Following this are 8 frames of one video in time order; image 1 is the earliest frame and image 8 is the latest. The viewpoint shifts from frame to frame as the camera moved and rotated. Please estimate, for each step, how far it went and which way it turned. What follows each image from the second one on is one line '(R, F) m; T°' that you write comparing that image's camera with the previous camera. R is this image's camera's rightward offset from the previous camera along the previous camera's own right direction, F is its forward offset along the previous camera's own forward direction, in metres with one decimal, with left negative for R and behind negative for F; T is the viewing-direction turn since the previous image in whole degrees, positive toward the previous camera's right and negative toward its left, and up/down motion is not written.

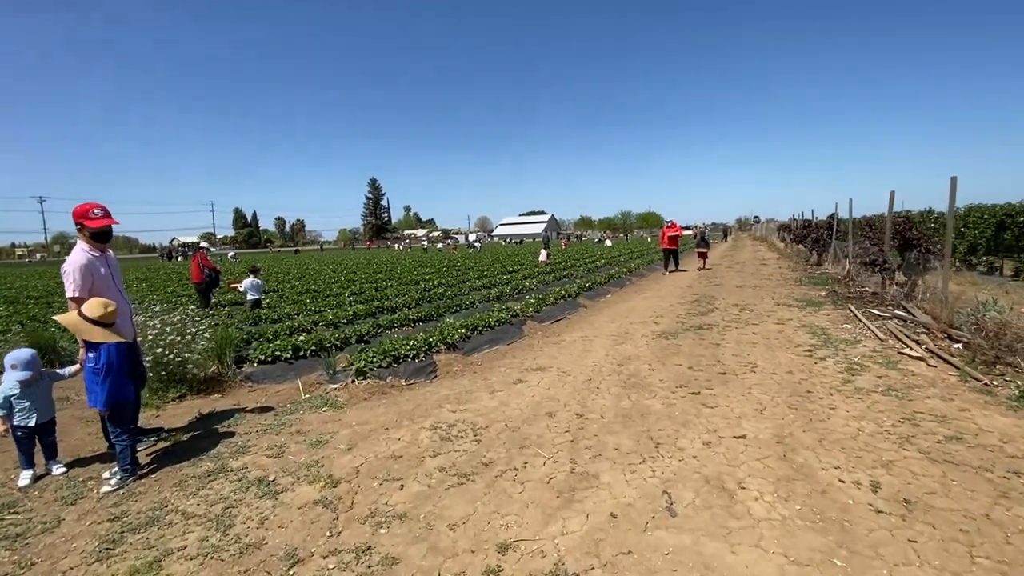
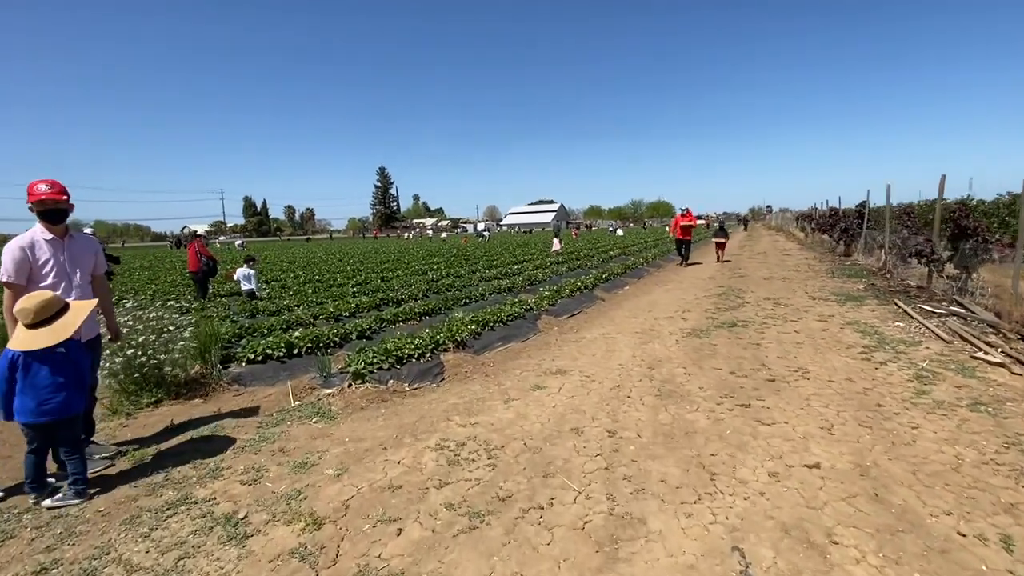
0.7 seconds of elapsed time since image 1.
(-0.1, +1.0) m; -1°
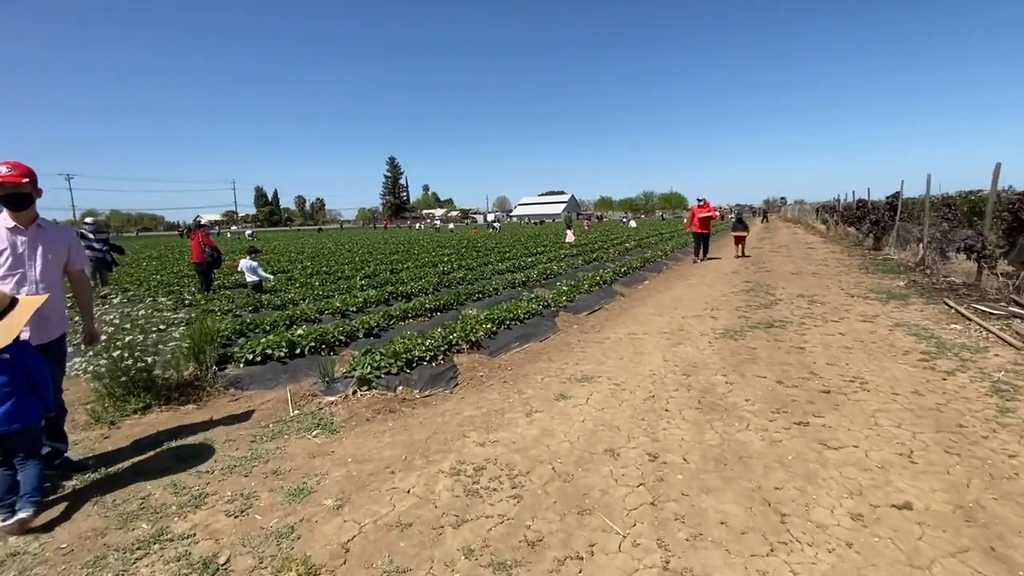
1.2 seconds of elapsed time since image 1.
(-0.2, +0.7) m; -1°
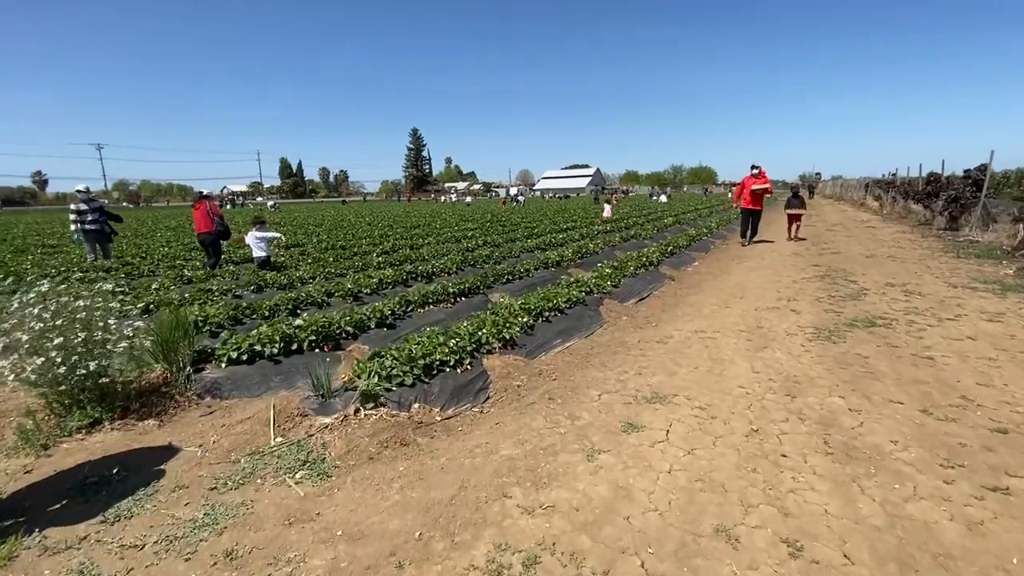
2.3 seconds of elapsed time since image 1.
(-0.3, +1.6) m; -2°
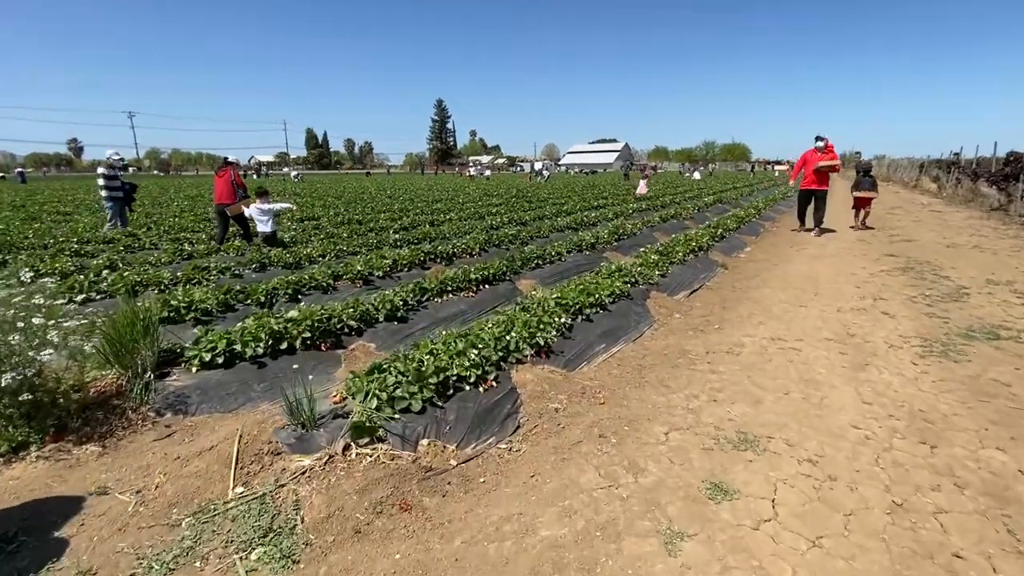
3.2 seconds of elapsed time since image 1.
(-0.2, +1.3) m; -2°
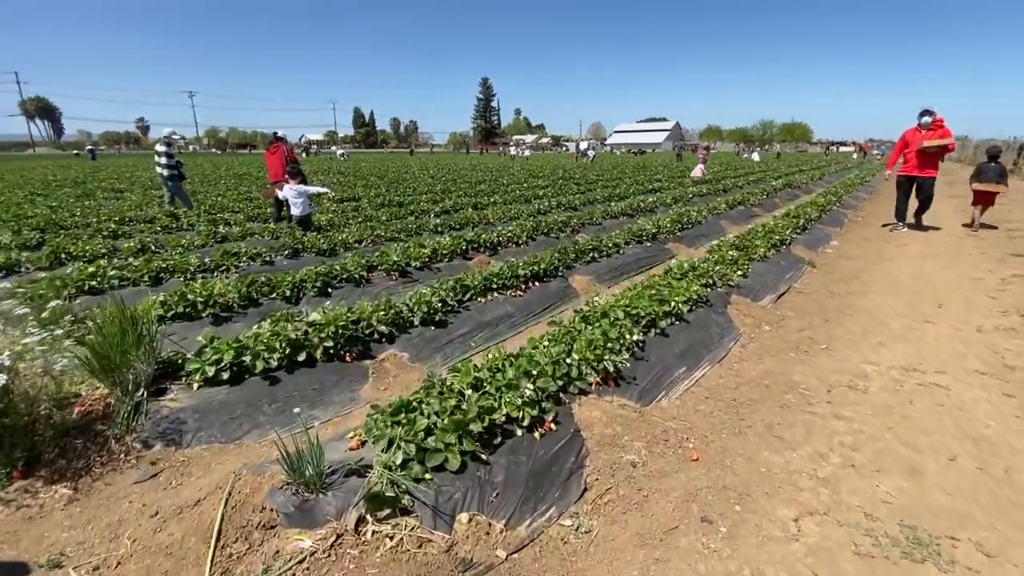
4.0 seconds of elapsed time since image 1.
(-0.2, +1.1) m; -5°
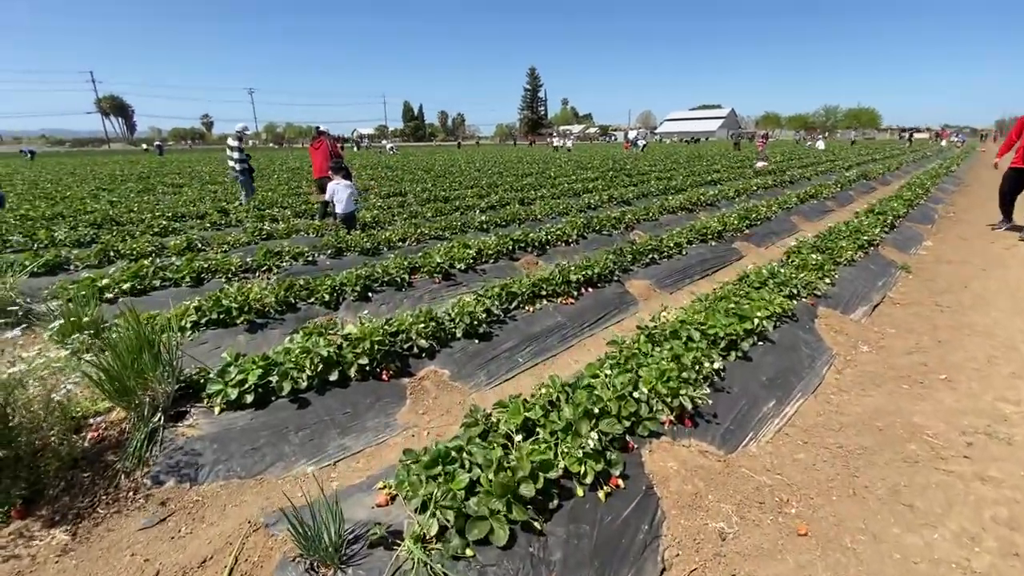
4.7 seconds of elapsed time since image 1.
(-0.1, +0.6) m; -5°
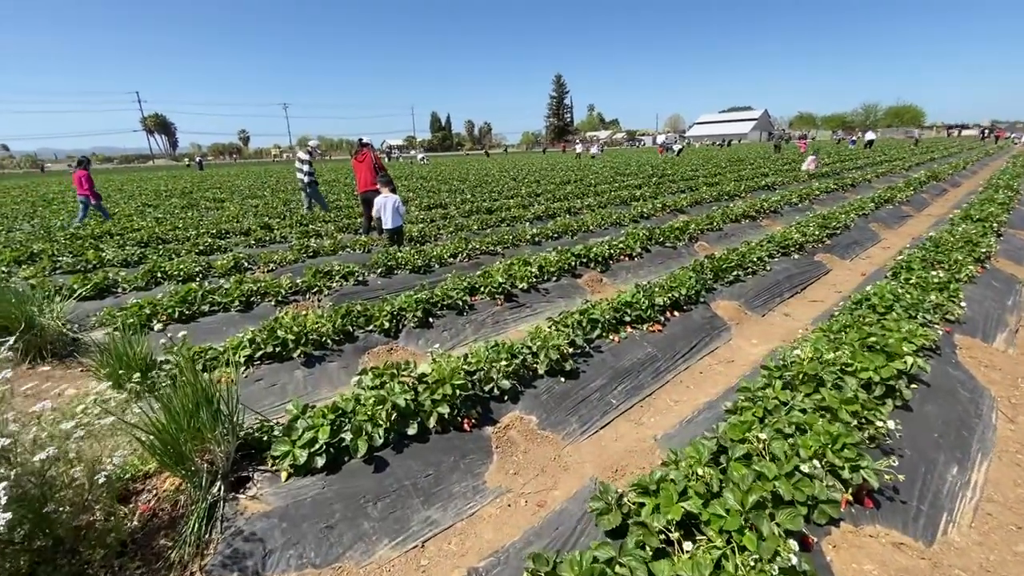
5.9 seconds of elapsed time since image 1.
(-0.6, +0.7) m; -3°
